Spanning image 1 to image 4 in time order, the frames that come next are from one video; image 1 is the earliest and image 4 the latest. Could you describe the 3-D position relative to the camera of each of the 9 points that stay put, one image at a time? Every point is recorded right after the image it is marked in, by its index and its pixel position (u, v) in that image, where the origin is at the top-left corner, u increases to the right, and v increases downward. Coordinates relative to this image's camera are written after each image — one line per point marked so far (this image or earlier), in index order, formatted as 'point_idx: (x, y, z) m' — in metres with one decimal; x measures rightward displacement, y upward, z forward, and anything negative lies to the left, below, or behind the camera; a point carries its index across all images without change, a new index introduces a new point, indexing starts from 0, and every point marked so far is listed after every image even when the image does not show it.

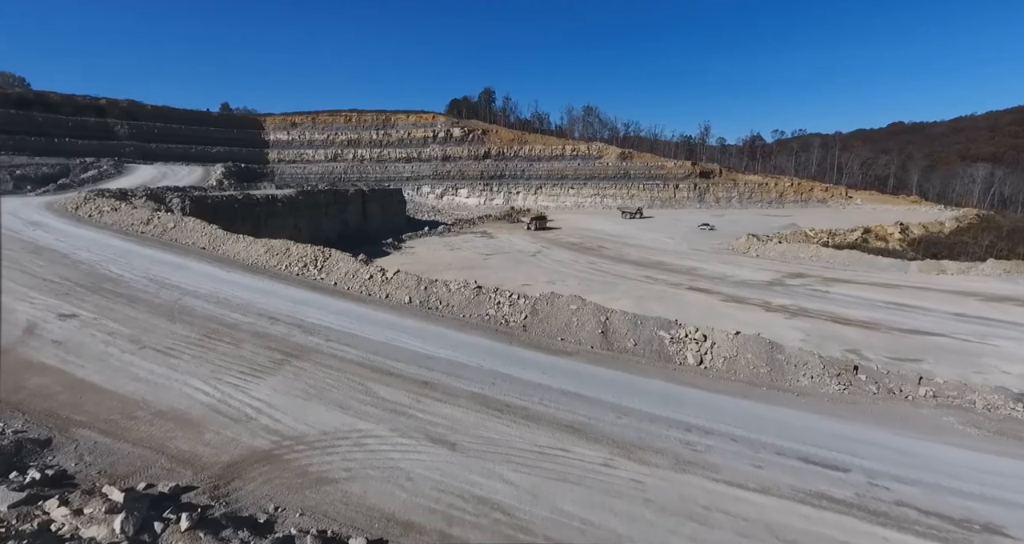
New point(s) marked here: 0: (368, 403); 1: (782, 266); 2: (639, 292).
0: (-1.7, -1.5, +5.3) m
1: (+11.4, +0.2, +19.5) m
2: (+4.4, -0.7, +16.0) m
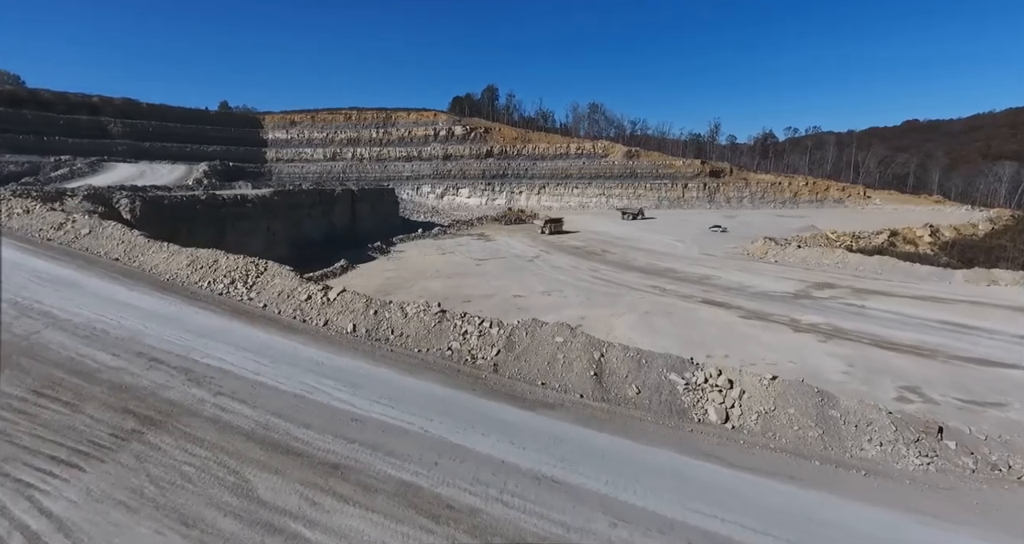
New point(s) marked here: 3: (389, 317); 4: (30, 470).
0: (-2.1, -1.8, +3.5) m
1: (+11.1, -0.1, +17.5) m
2: (+4.1, -1.0, +14.1) m
3: (-1.9, -0.7, +7.1) m
4: (-3.8, -1.5, +3.6) m
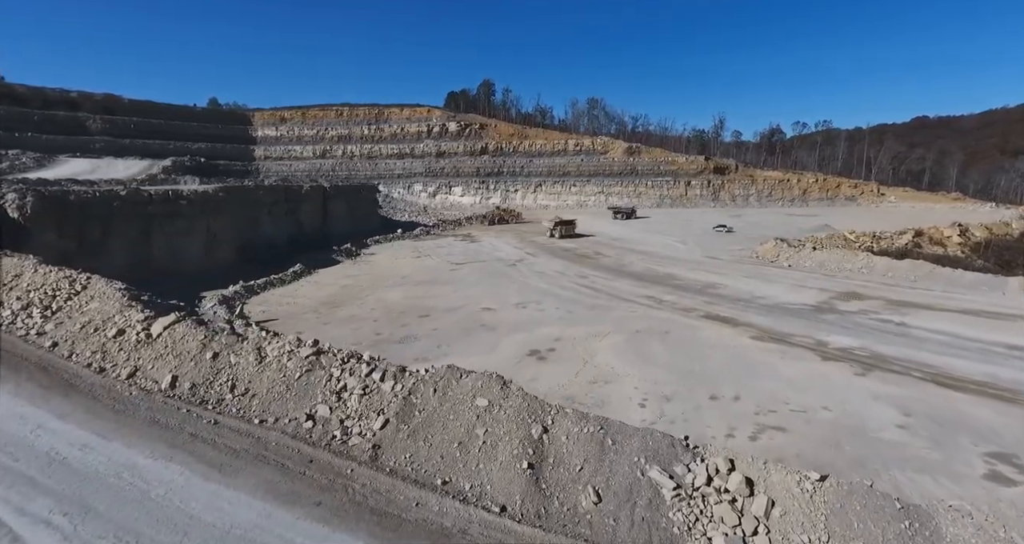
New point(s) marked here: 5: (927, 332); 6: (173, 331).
0: (-3.1, -2.1, +1.2) m
1: (+10.3, -0.3, +15.0) m
2: (+3.2, -1.3, +11.7) m
3: (-2.9, -0.9, +4.7) m
4: (-4.8, -1.8, +1.3) m
5: (+9.4, -1.4, +10.4) m
6: (-3.7, -0.6, +5.0) m
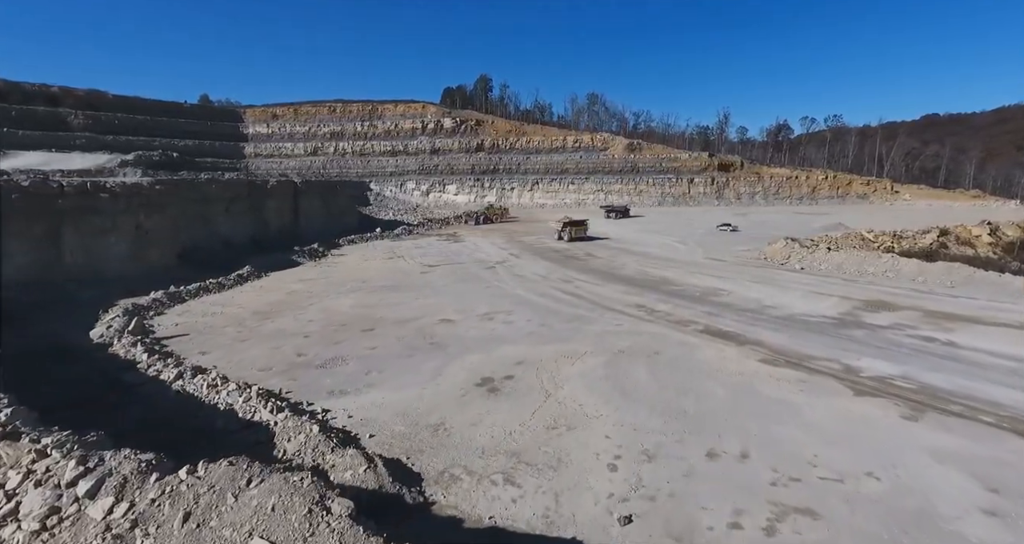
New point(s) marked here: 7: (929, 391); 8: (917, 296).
0: (-4.1, -2.2, -0.9) m
1: (+9.4, -0.5, +12.9) m
2: (+2.3, -1.4, +9.6) m
3: (-3.8, -1.1, +2.7) m
4: (-5.7, -1.9, -0.8) m
5: (+8.5, -1.5, +8.2) m
6: (-4.6, -0.8, +2.9) m
7: (+6.4, -1.8, +7.1) m
8: (+10.4, -0.6, +11.8) m
